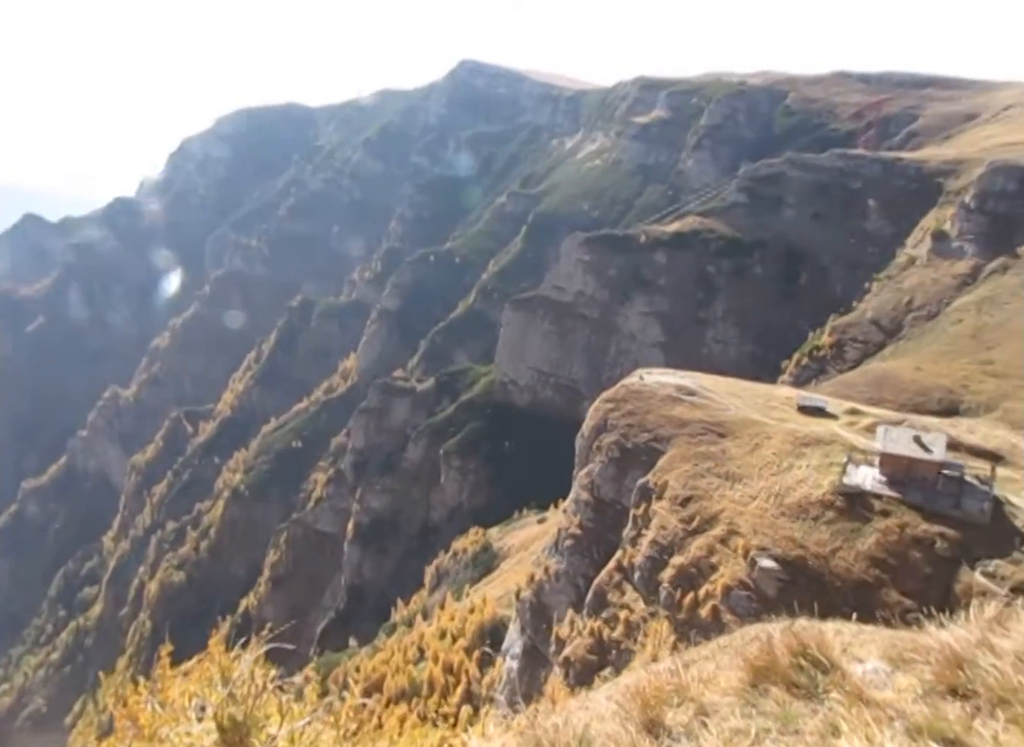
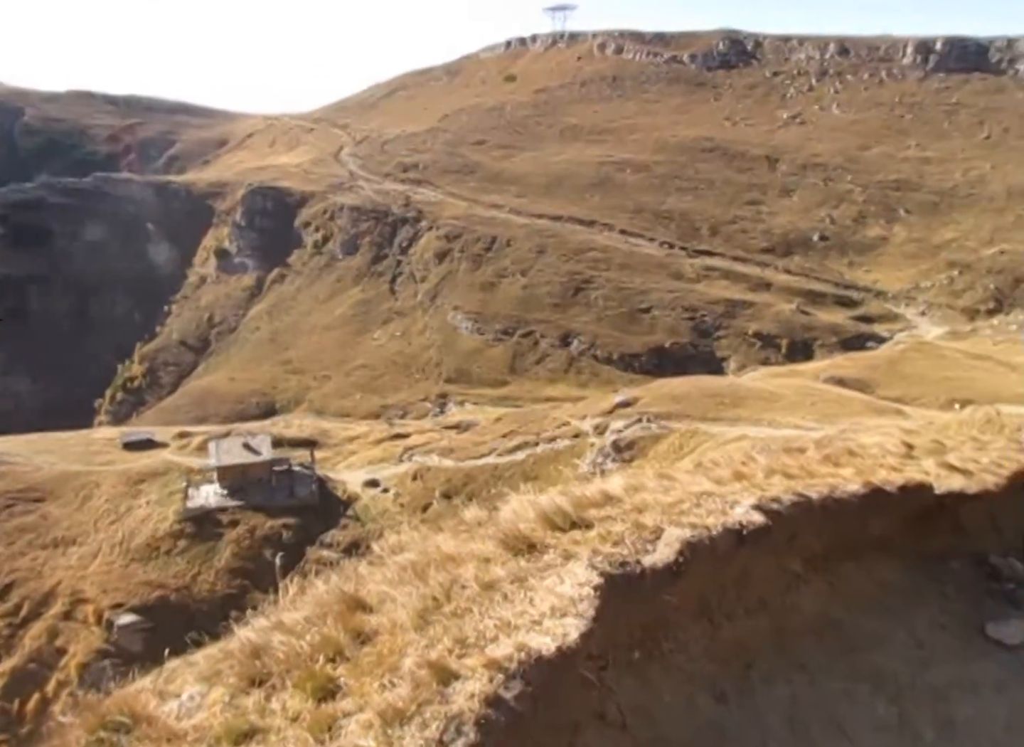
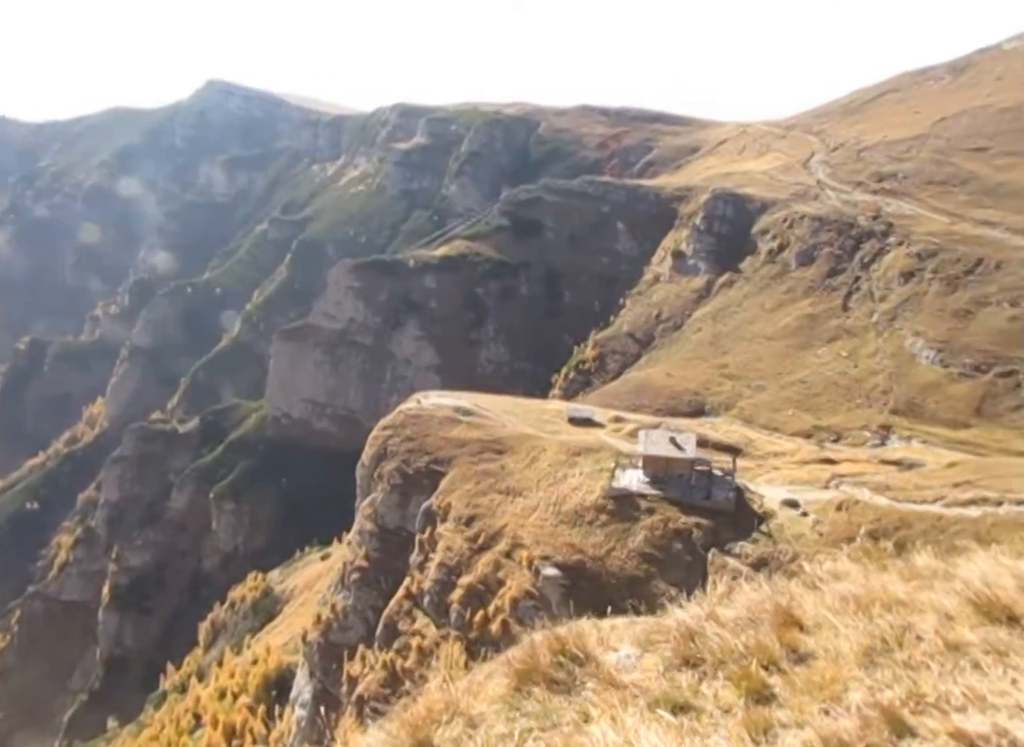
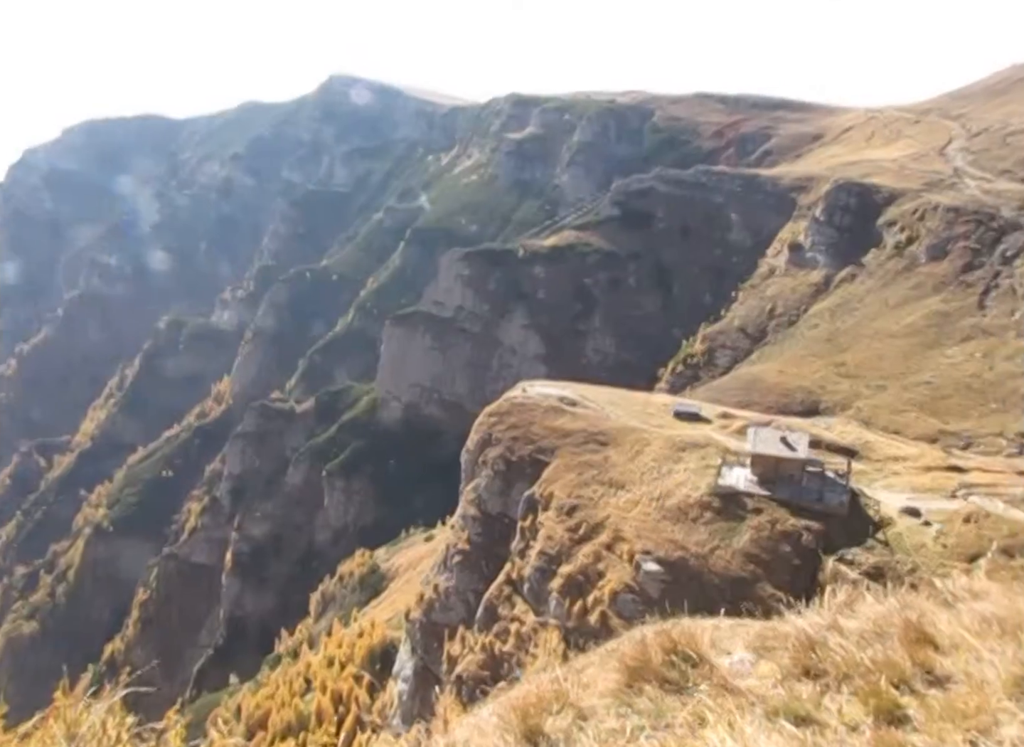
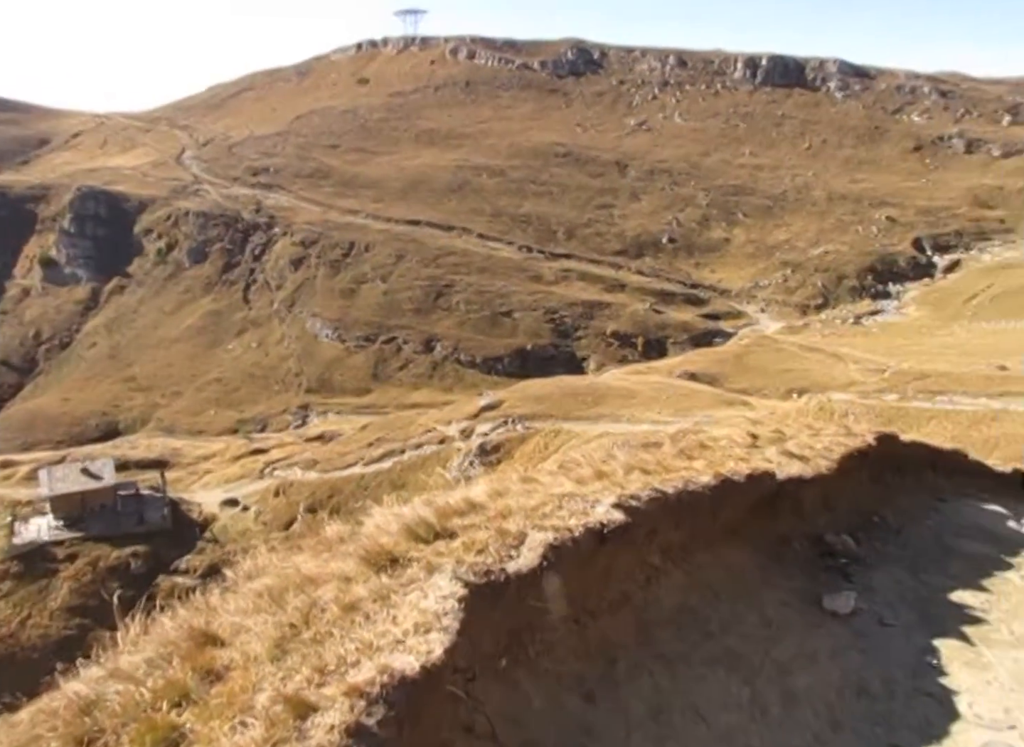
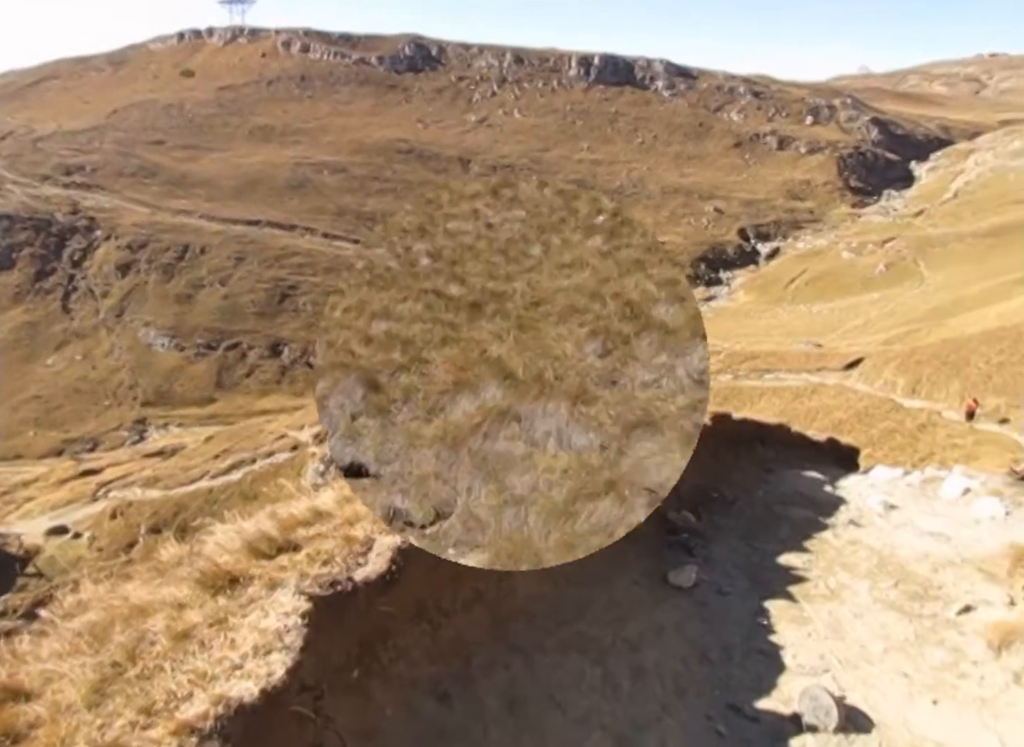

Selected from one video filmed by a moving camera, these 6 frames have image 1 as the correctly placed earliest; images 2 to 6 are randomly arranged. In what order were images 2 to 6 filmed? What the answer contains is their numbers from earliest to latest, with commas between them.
4, 3, 2, 5, 6
